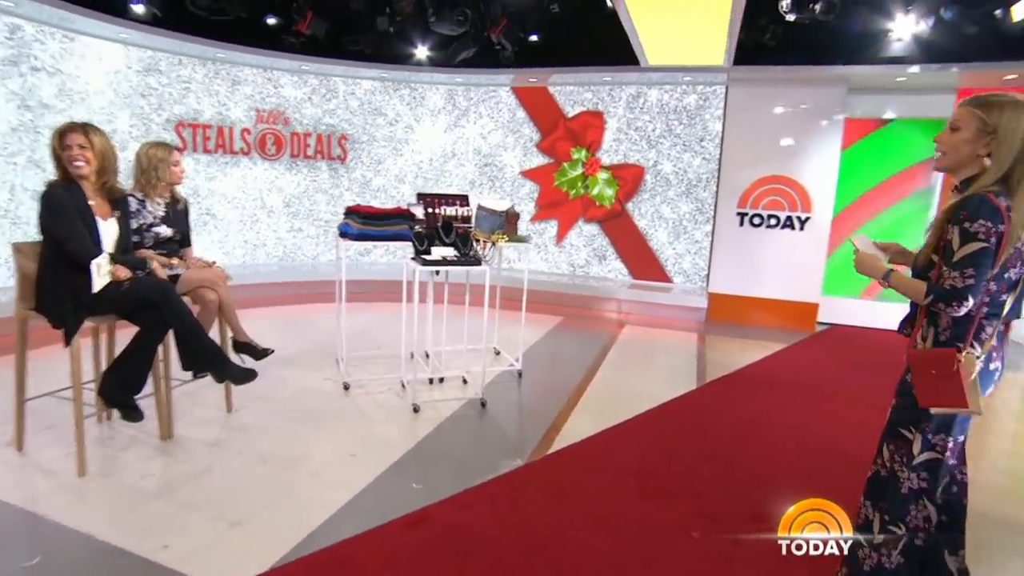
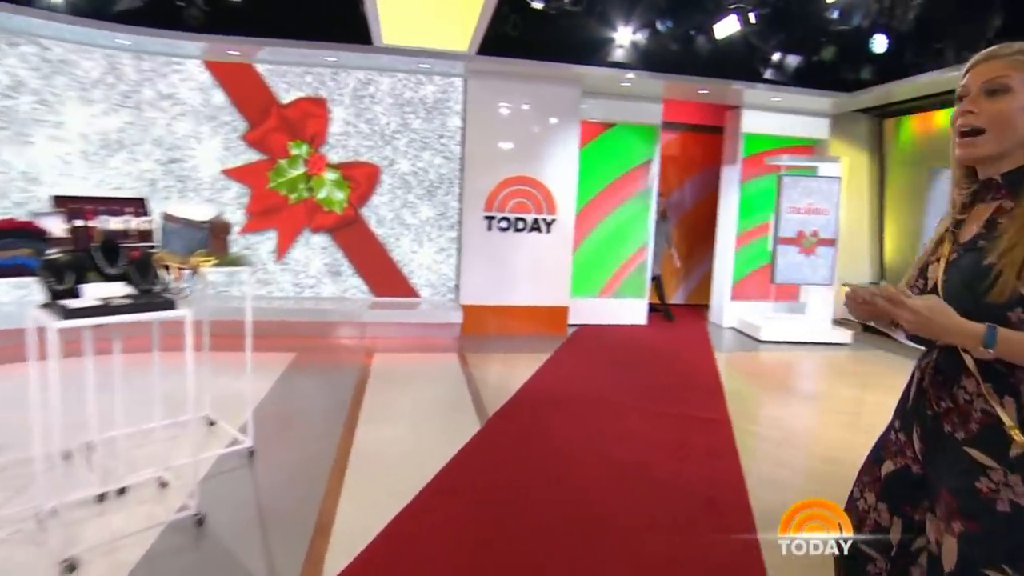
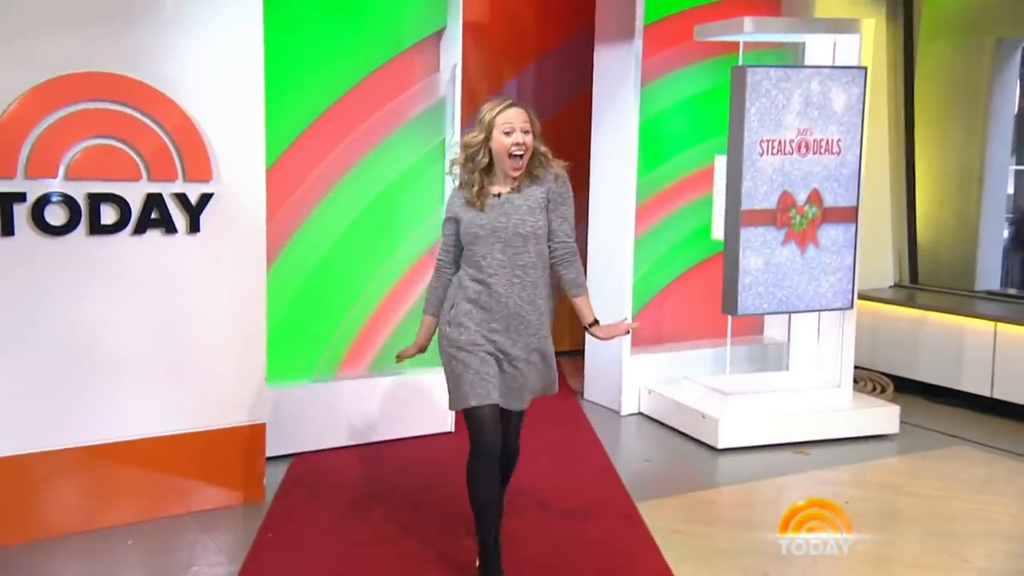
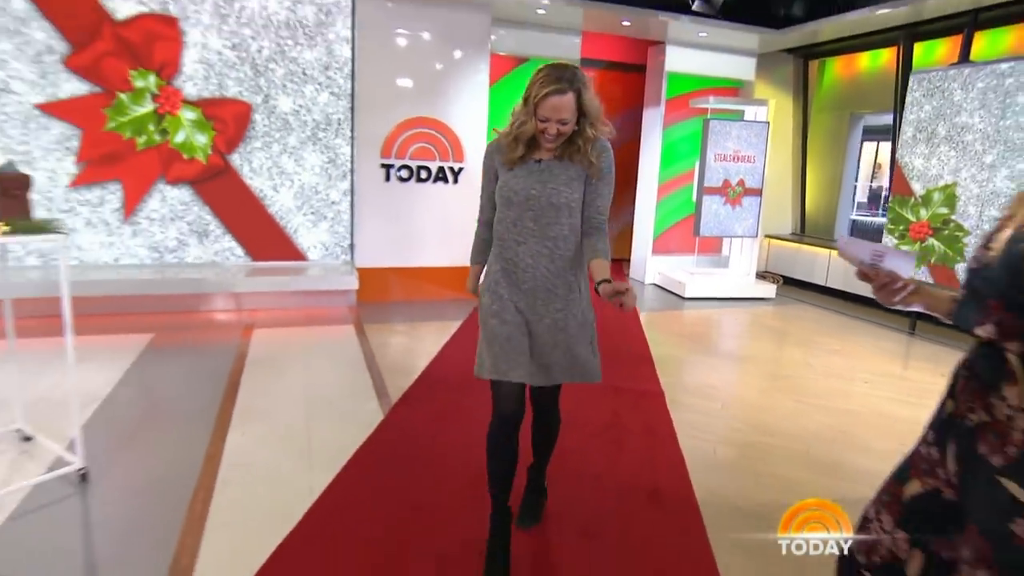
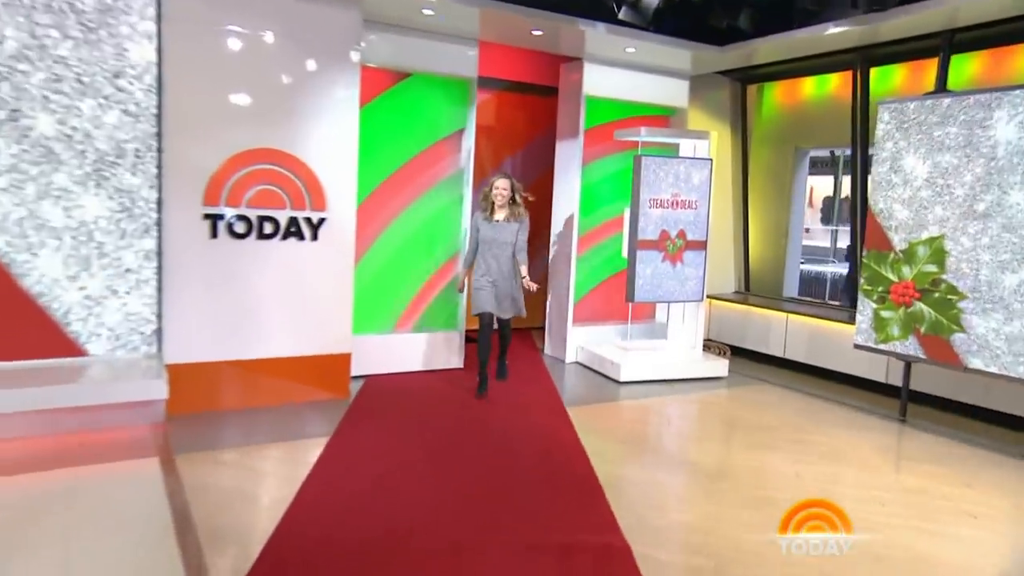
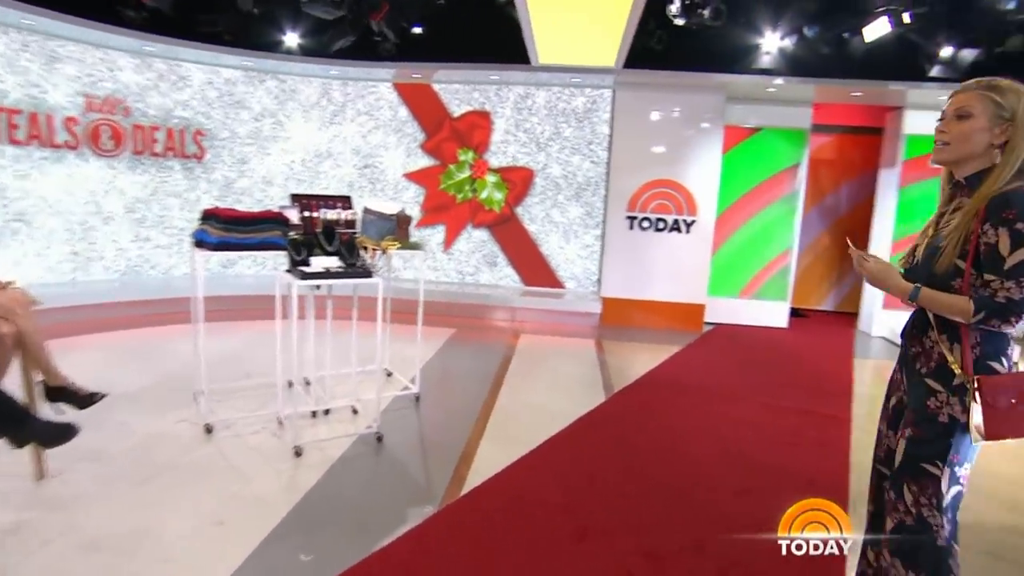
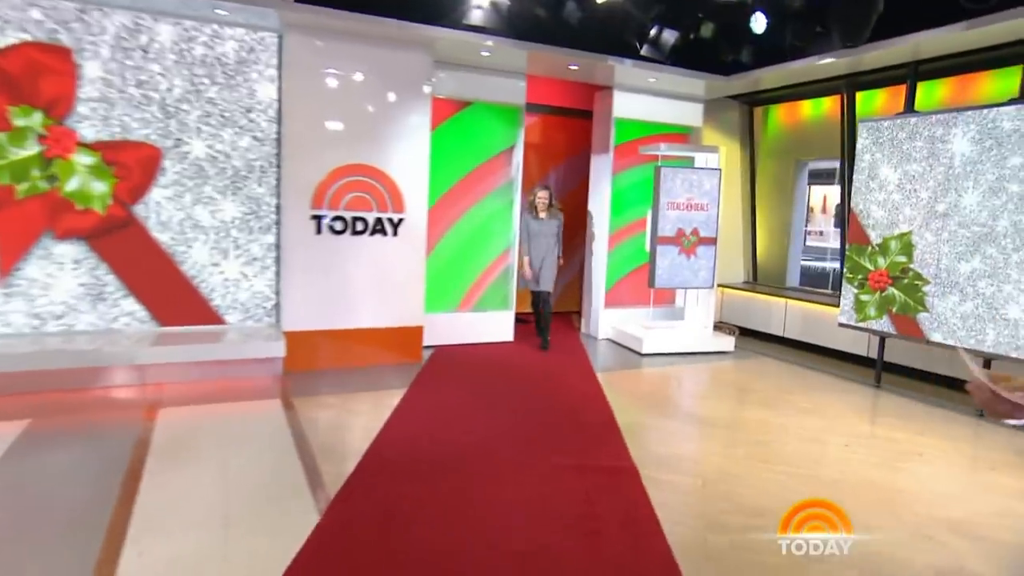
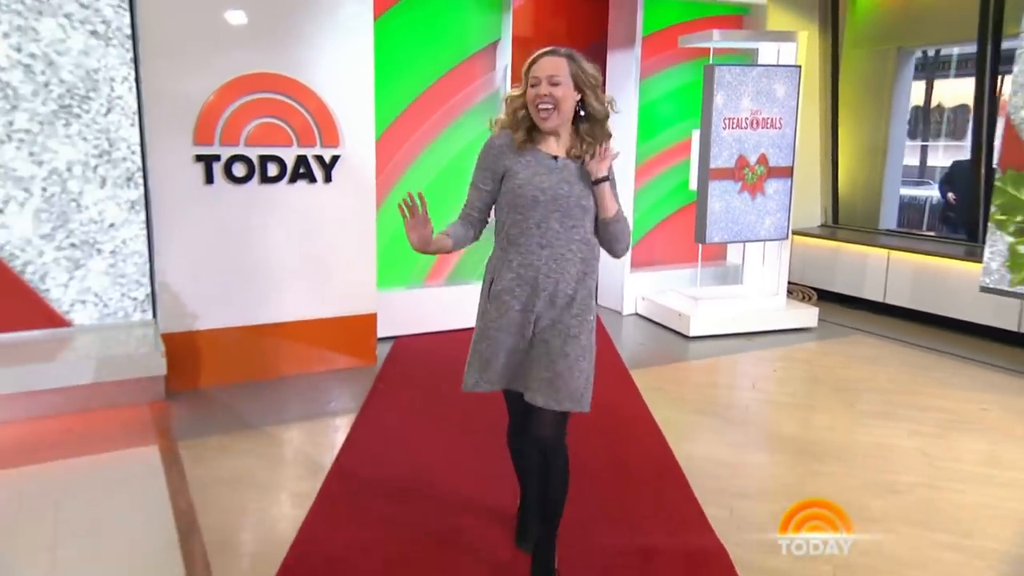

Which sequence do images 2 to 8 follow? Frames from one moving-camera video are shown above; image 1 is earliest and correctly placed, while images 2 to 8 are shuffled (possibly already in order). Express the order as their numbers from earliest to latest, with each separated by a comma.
6, 2, 7, 5, 3, 8, 4
